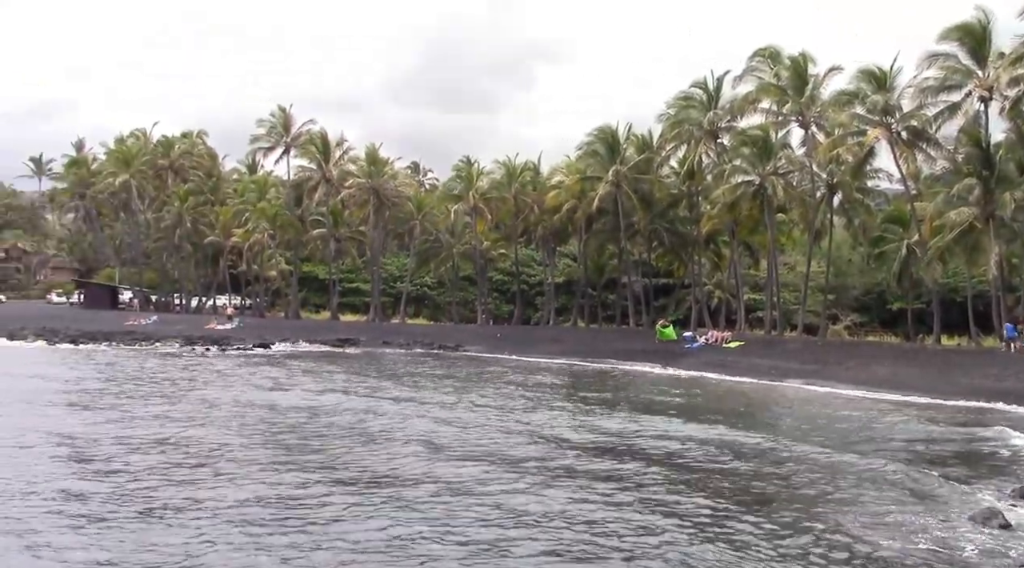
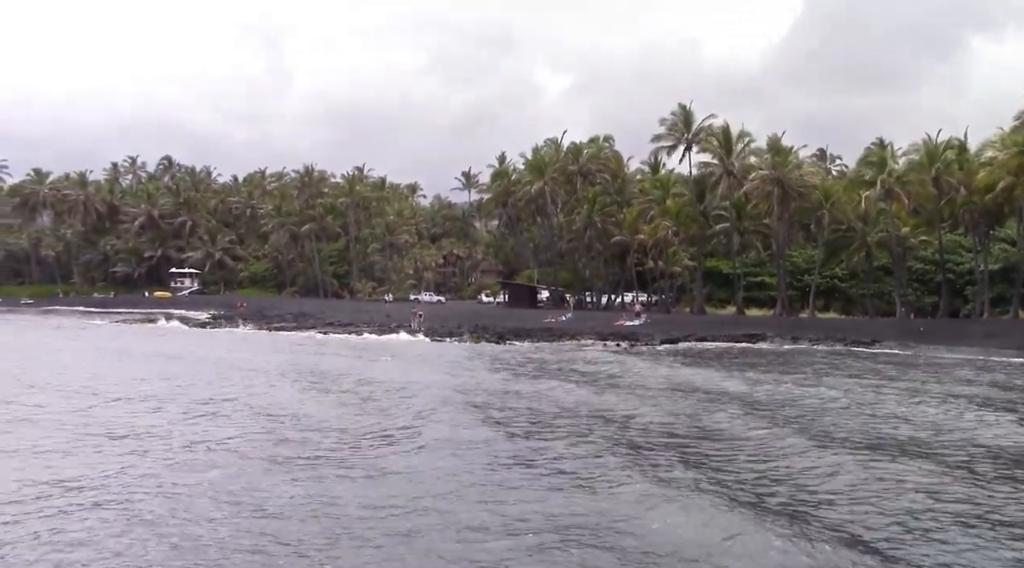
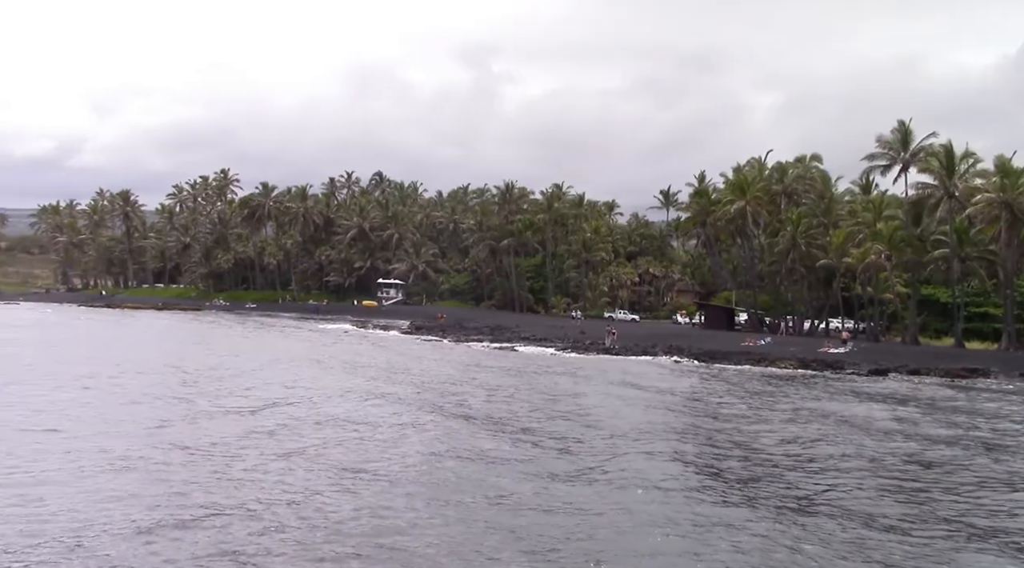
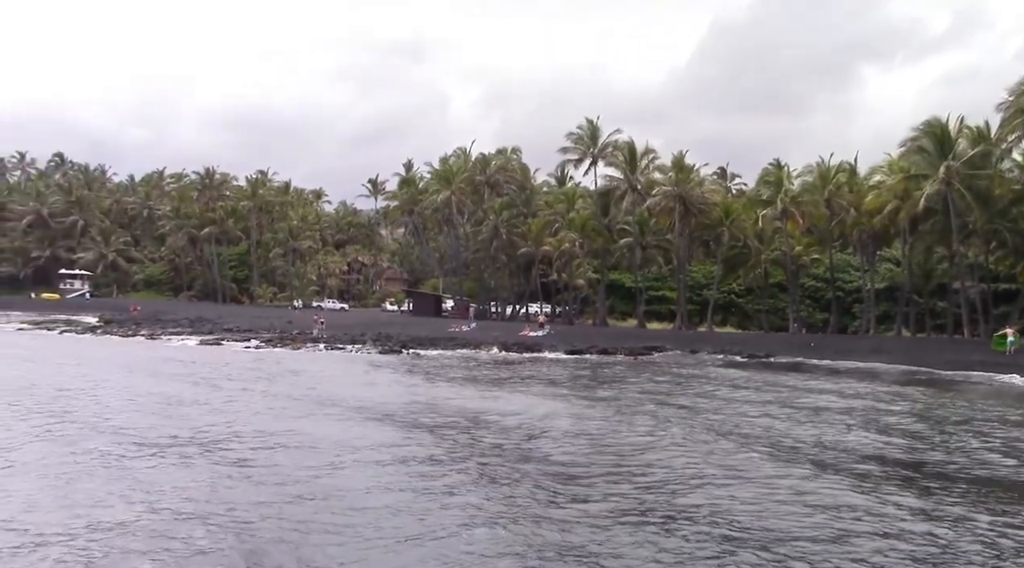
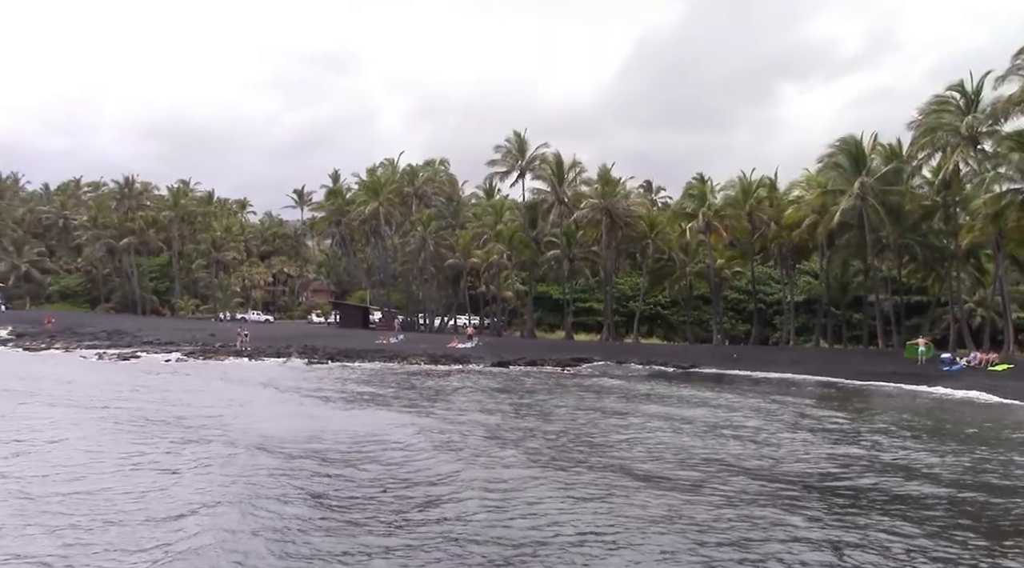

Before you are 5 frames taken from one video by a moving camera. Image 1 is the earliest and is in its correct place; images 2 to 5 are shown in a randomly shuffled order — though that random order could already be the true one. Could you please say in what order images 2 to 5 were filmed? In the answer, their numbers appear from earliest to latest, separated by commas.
5, 4, 2, 3
